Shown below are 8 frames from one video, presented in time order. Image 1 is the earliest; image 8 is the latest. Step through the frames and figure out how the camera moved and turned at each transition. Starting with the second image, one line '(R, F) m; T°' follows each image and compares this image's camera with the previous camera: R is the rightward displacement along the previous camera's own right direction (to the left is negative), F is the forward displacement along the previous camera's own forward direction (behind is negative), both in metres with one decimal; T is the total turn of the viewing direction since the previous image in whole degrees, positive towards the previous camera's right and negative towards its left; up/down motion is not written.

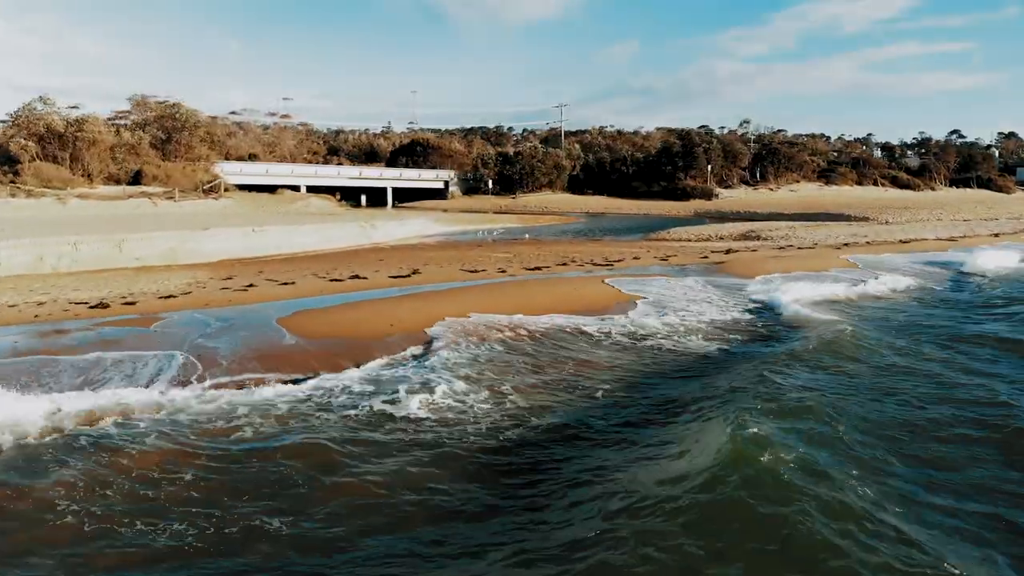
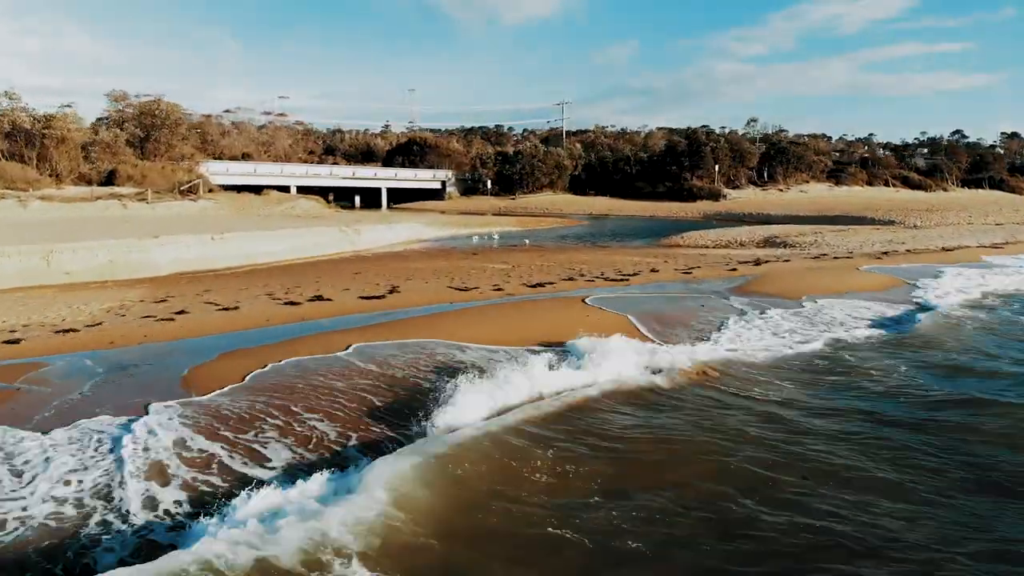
(0.0, +2.6) m; 0°
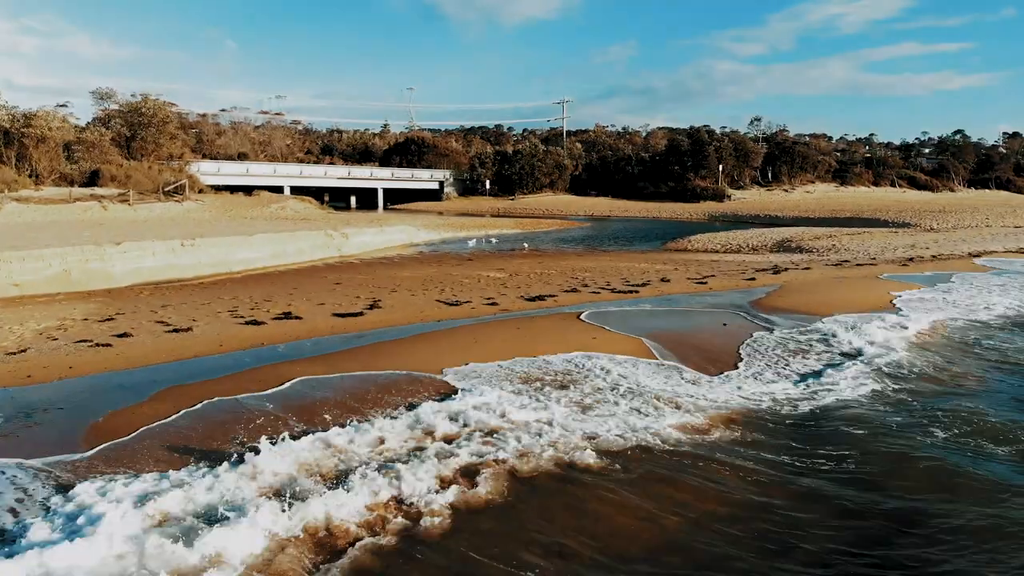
(0.0, +1.4) m; 0°
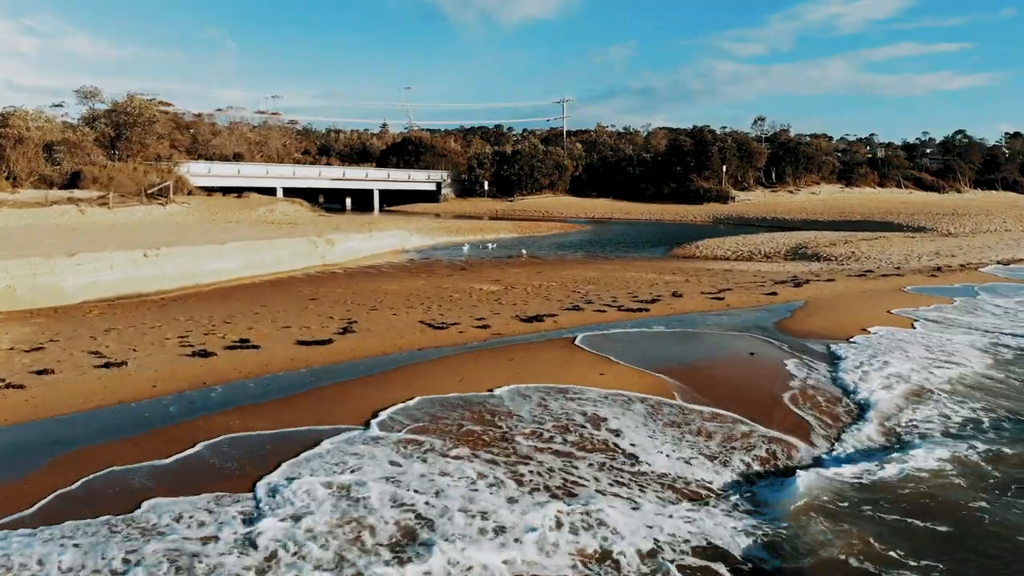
(+0.1, +1.4) m; 0°
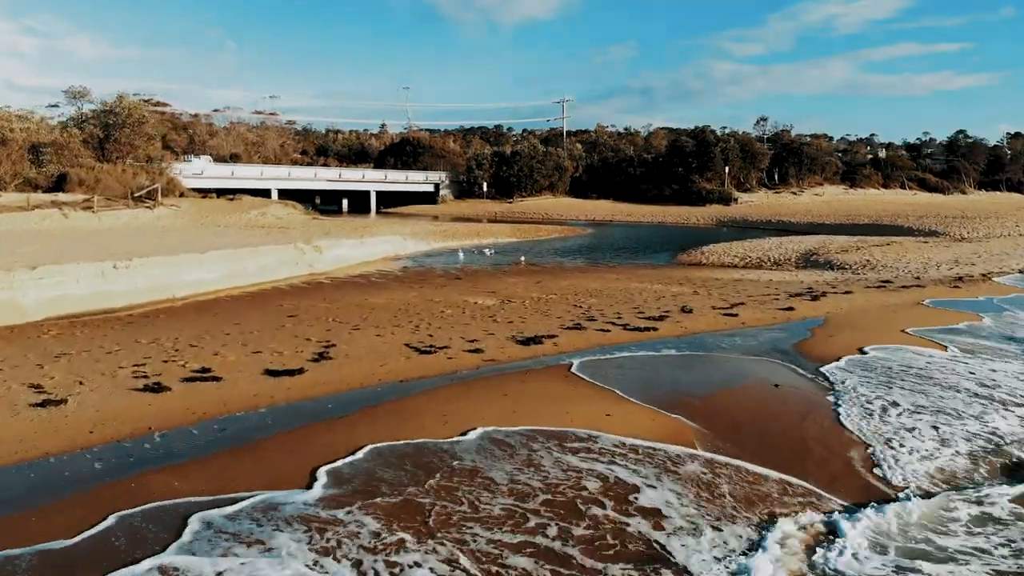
(0.0, +1.0) m; 0°
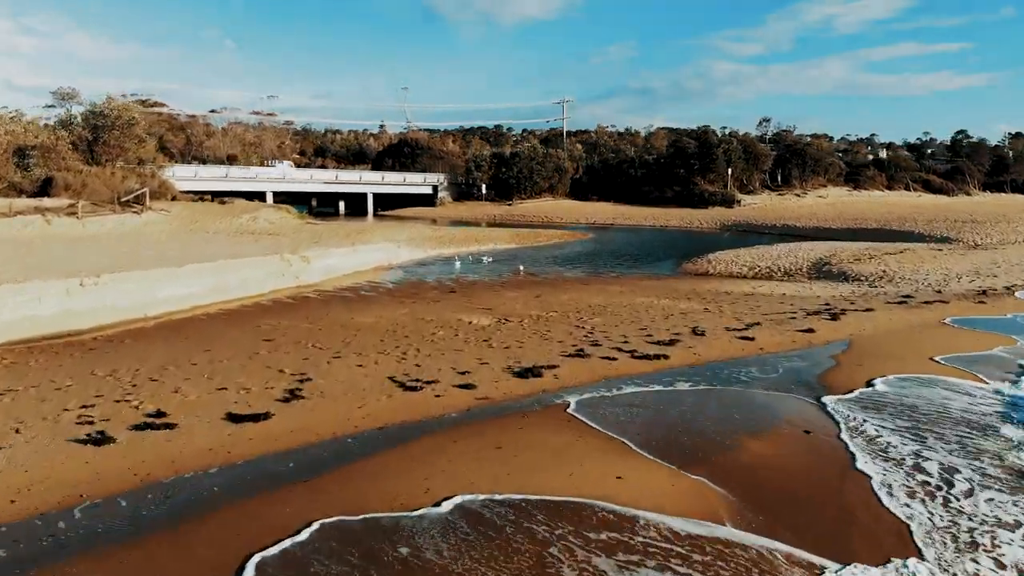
(0.0, +1.0) m; 0°
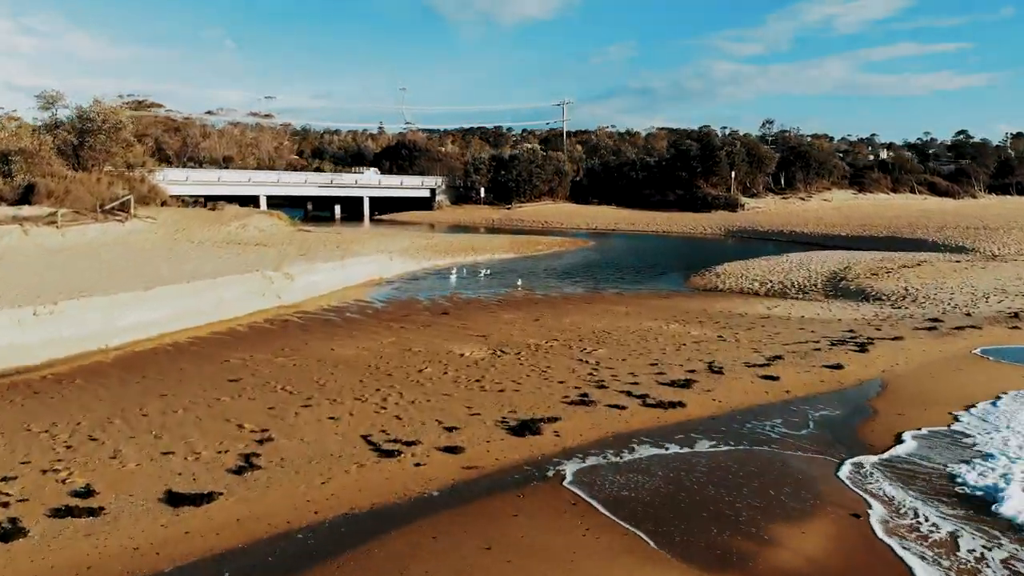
(0.0, +1.2) m; 0°
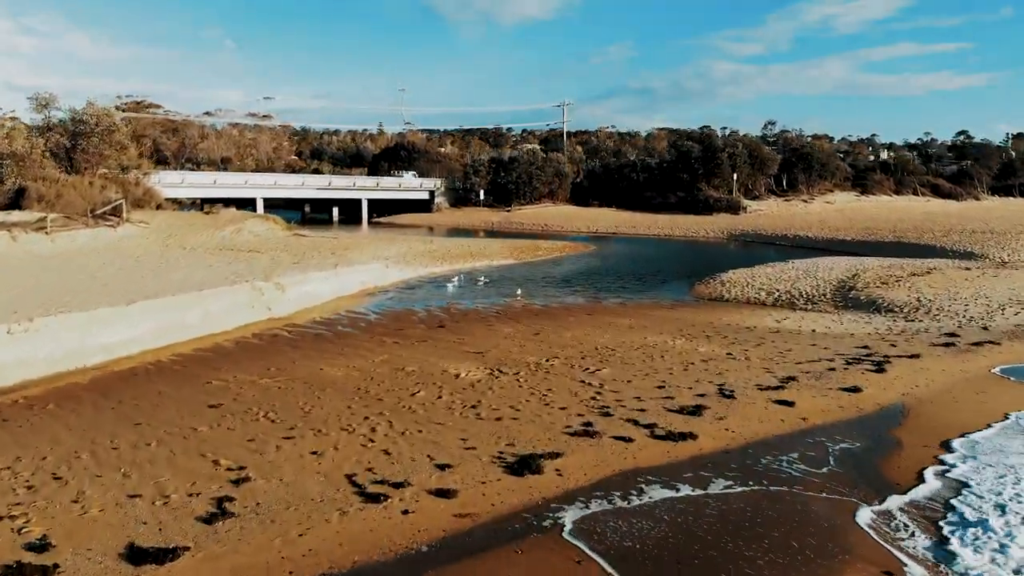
(0.0, +0.6) m; 0°
